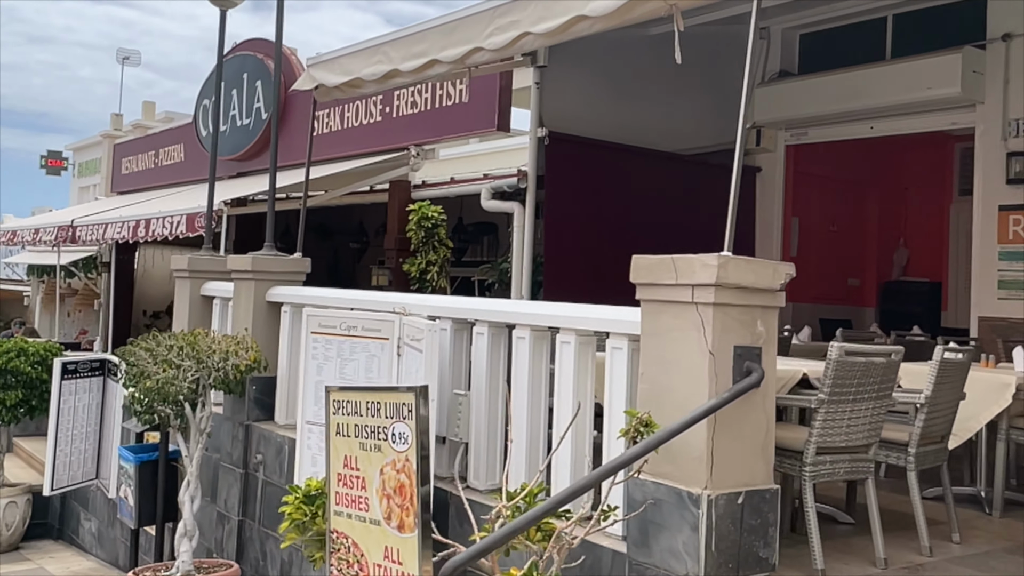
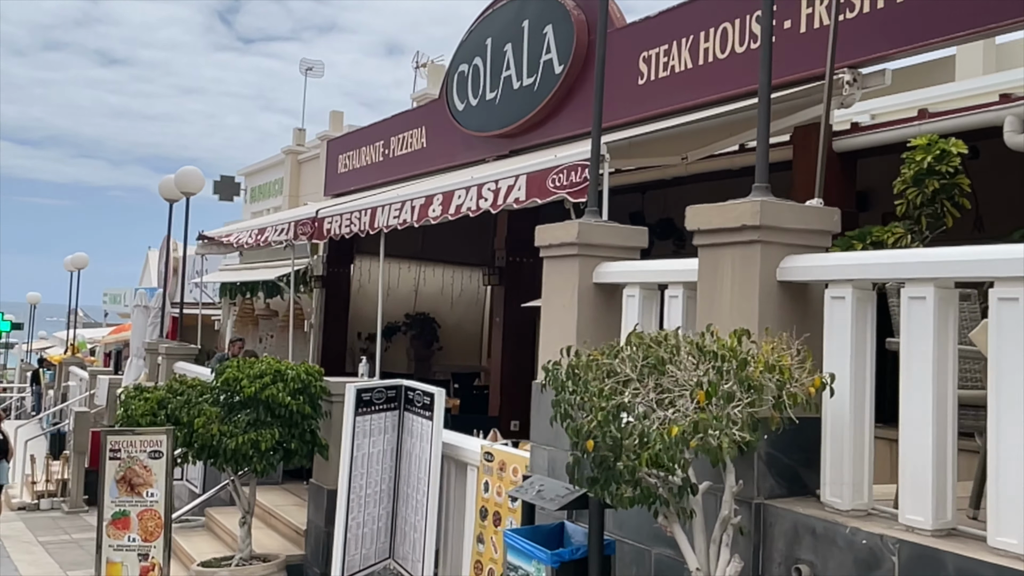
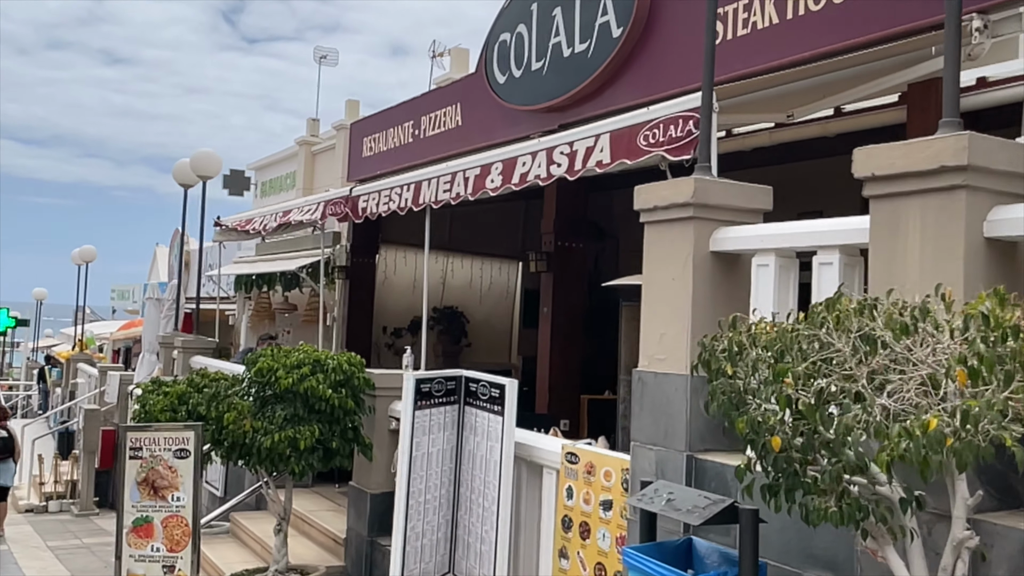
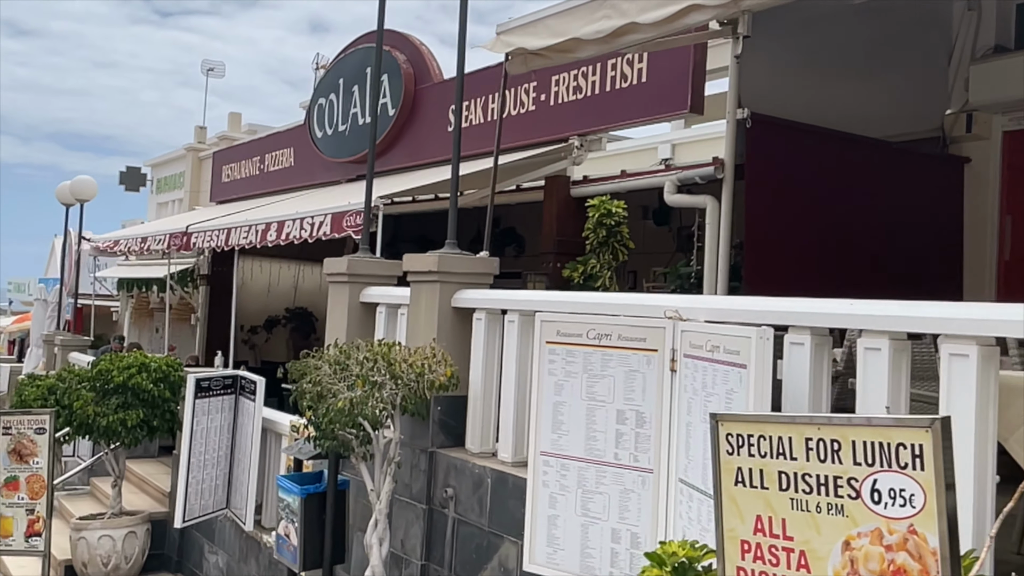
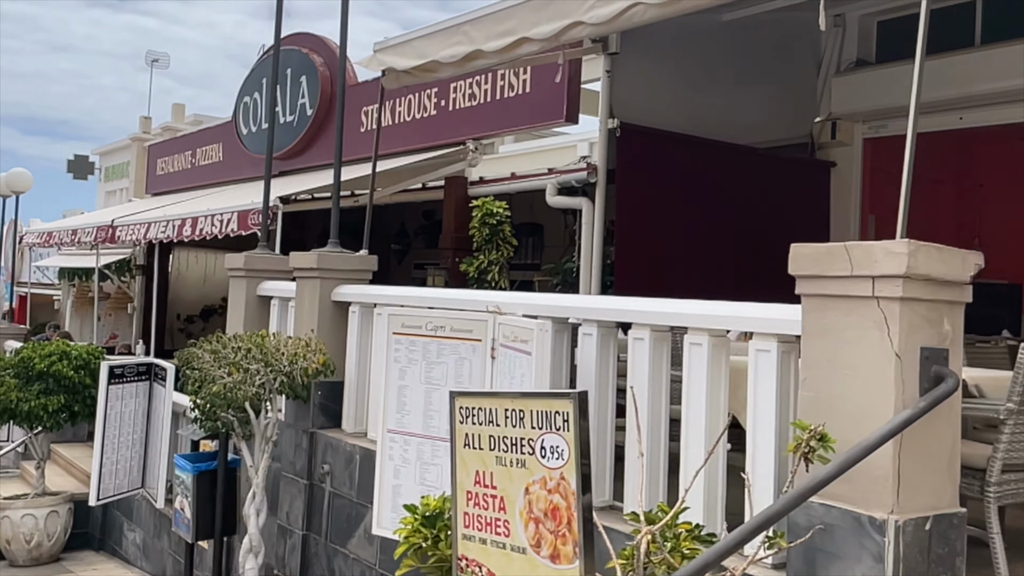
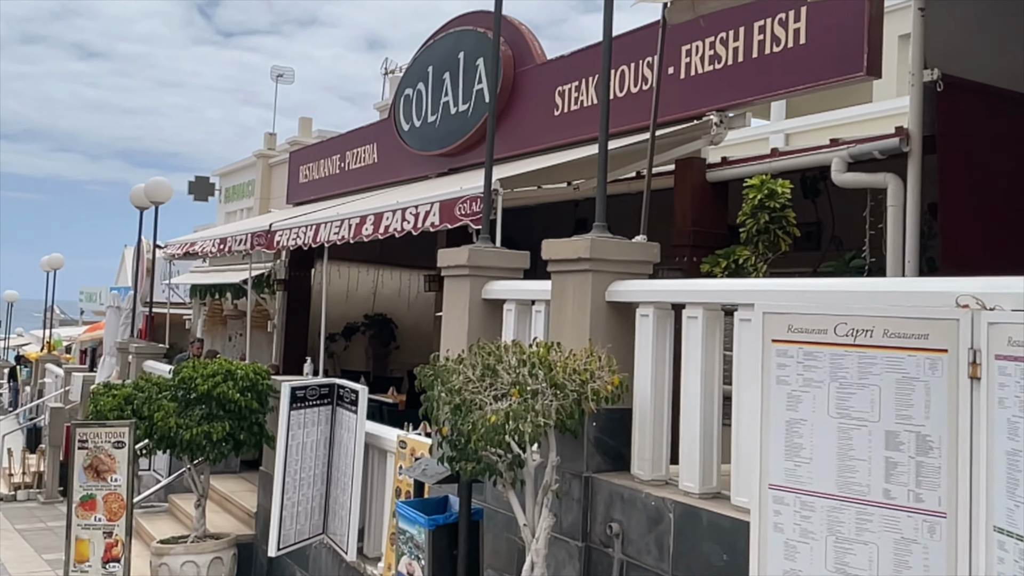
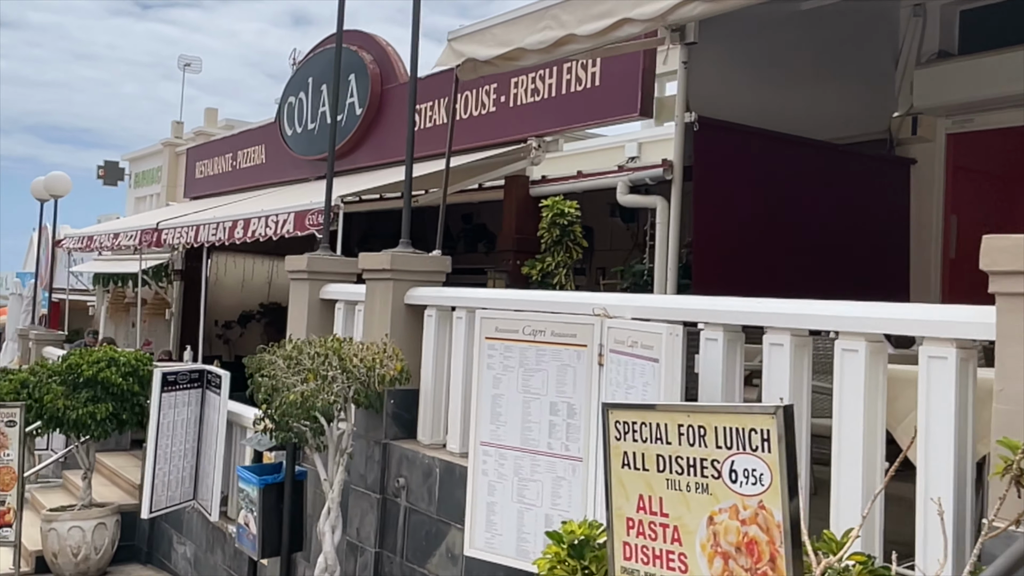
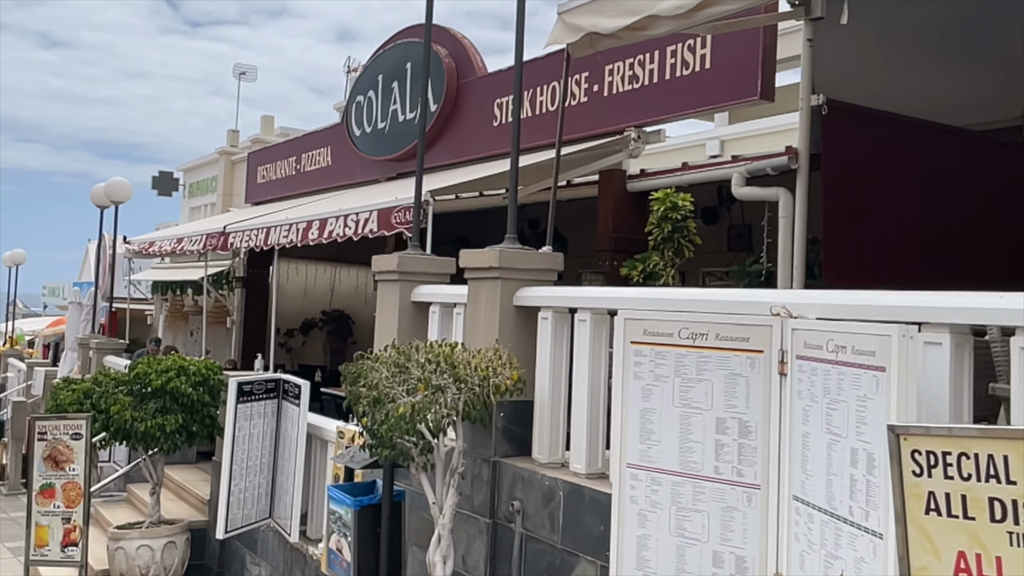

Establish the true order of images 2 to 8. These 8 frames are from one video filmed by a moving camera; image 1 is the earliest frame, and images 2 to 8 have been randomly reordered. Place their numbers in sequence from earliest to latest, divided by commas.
5, 7, 4, 8, 6, 2, 3
